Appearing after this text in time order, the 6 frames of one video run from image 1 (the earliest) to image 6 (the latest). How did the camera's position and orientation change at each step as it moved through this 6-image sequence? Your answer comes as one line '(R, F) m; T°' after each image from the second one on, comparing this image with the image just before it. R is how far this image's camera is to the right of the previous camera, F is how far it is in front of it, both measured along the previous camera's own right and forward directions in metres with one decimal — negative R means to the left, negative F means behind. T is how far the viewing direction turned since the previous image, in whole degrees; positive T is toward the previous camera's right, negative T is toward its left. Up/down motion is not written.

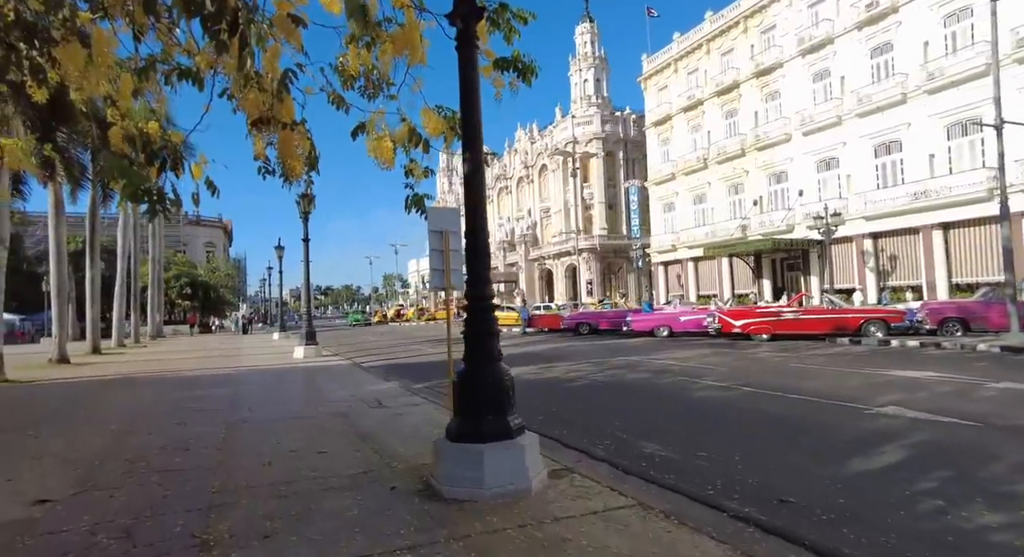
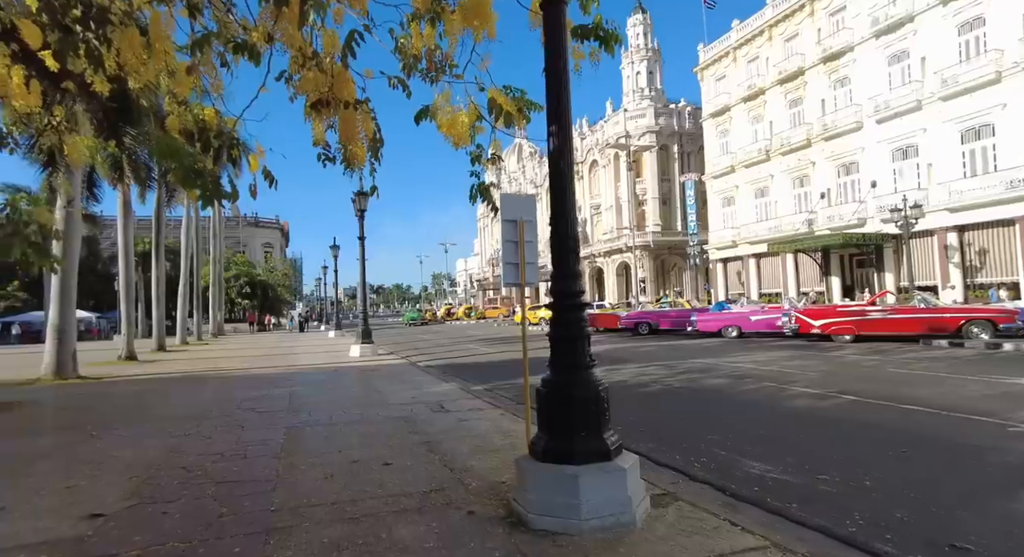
(-0.3, +0.7) m; -5°
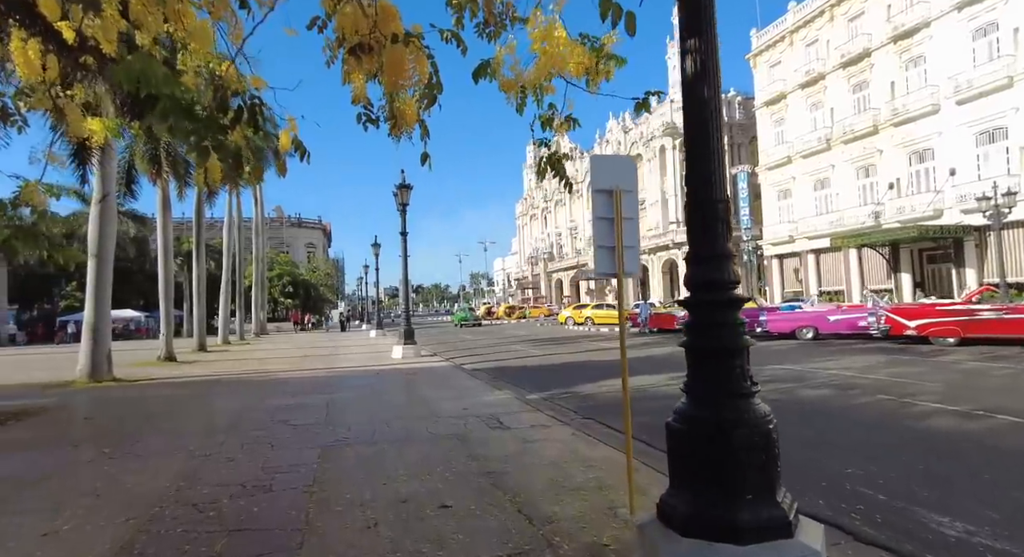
(-0.4, +1.4) m; -4°
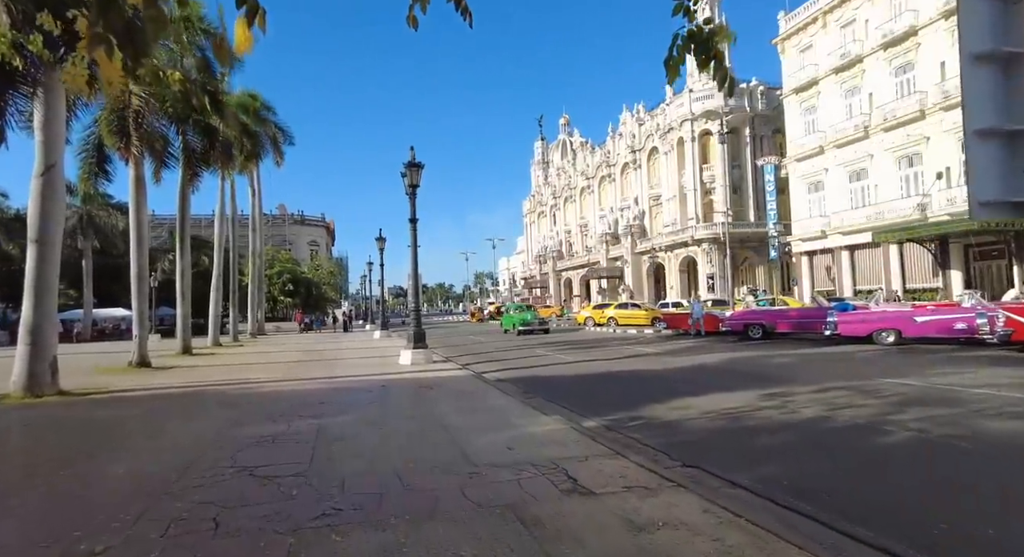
(-0.7, +2.9) m; 0°
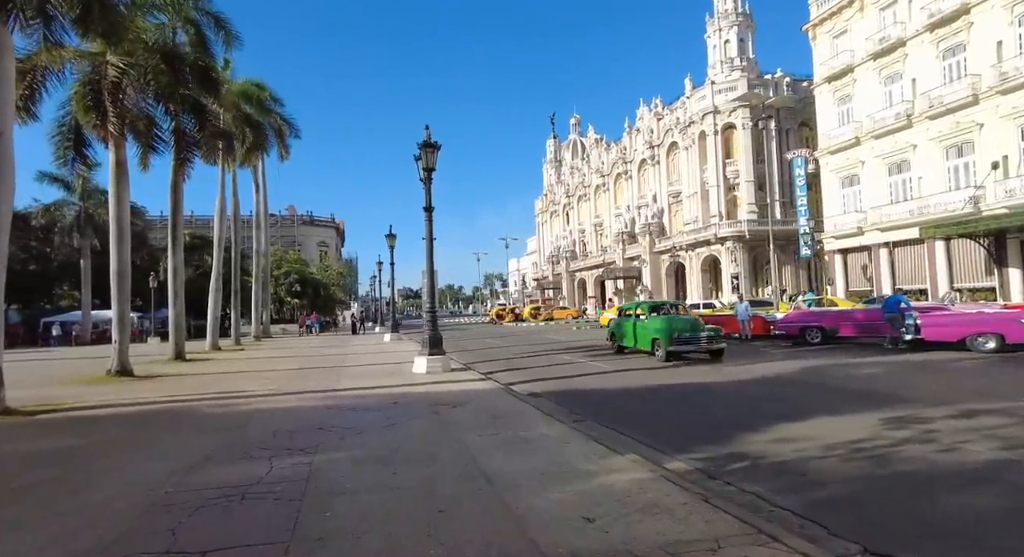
(-0.5, +2.3) m; -1°
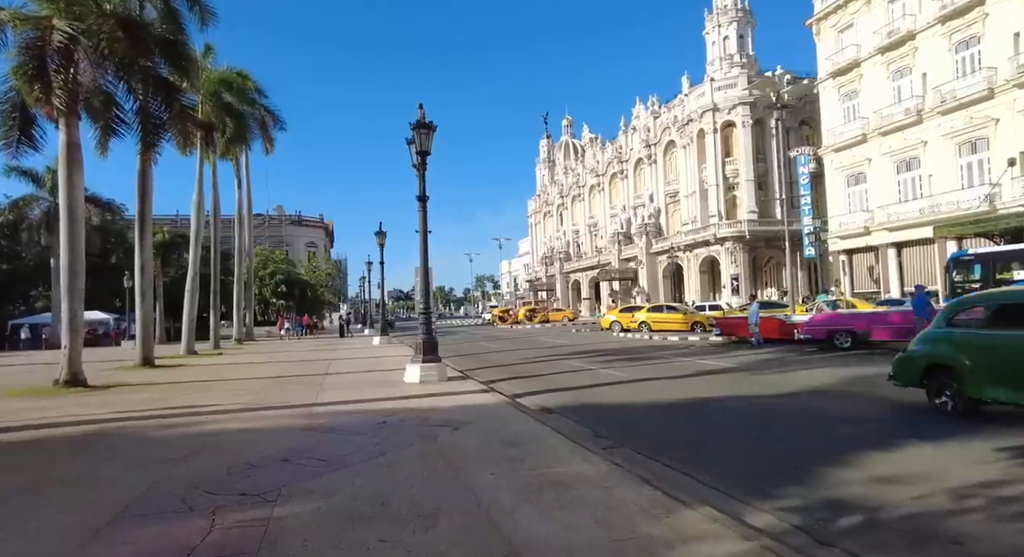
(-0.3, +1.7) m; +1°
